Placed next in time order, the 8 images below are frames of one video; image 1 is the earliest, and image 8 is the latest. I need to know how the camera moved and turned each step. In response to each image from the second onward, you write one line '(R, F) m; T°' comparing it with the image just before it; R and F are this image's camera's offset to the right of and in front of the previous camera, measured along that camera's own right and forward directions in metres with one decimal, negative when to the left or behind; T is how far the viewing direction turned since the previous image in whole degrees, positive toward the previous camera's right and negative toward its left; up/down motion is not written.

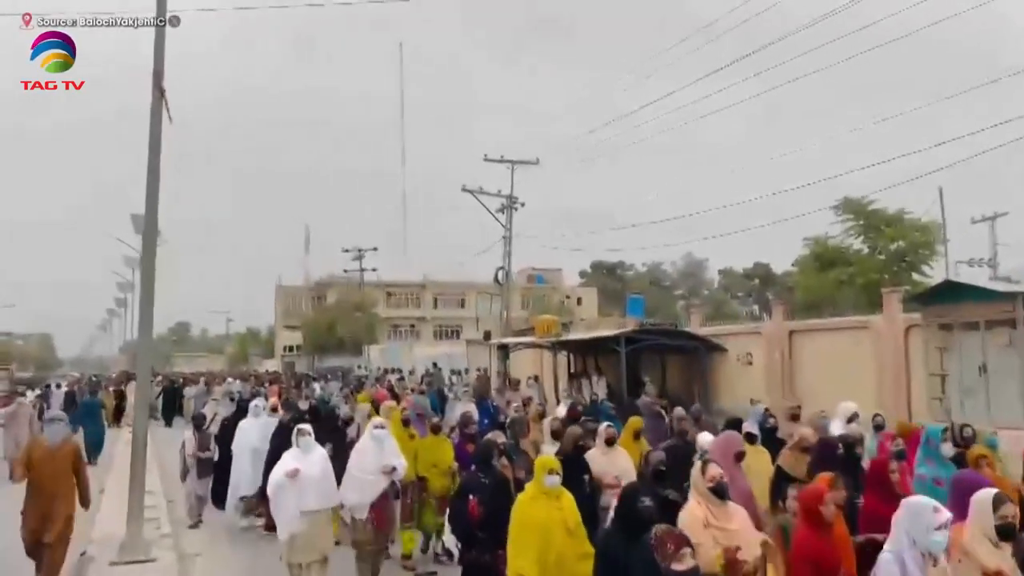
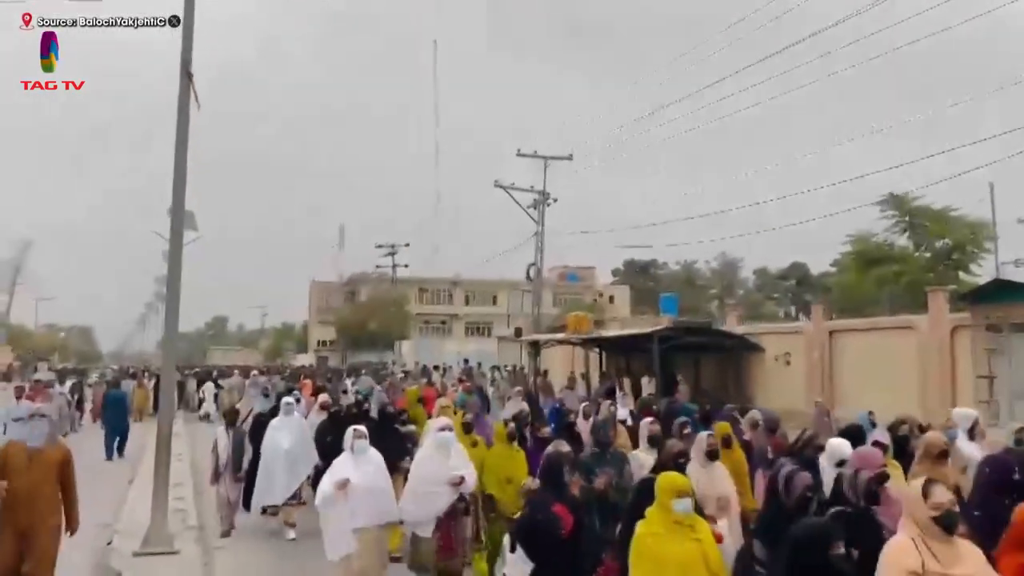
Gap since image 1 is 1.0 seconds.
(0.0, +0.3) m; -2°
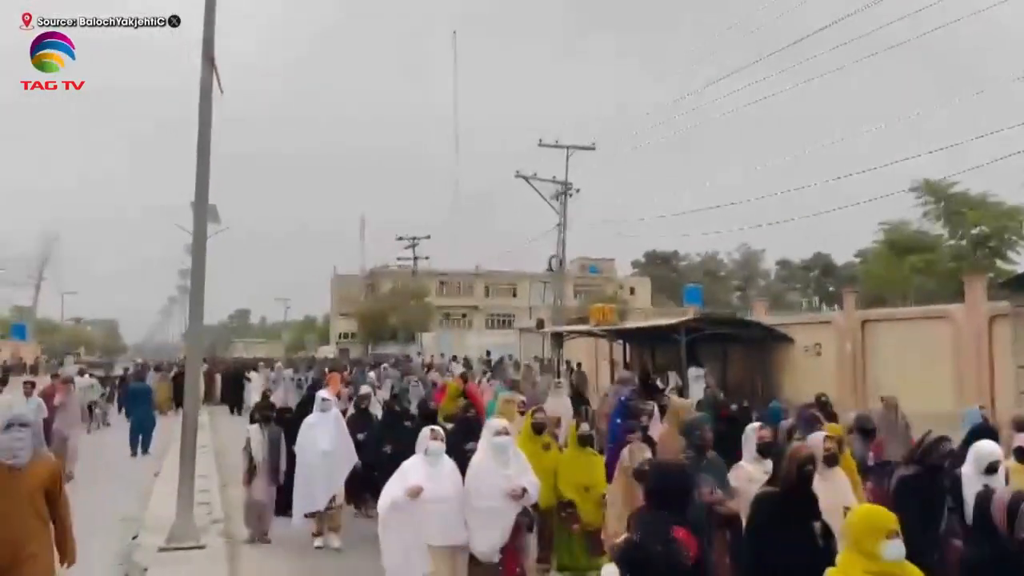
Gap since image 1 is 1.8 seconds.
(-0.1, +0.3) m; -1°
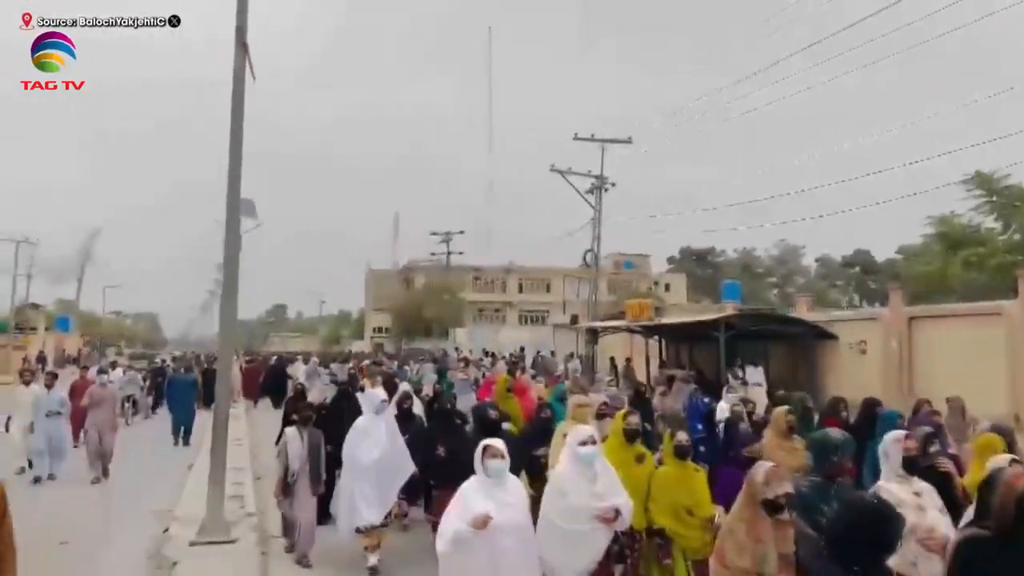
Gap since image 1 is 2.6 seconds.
(-0.1, +0.4) m; -2°
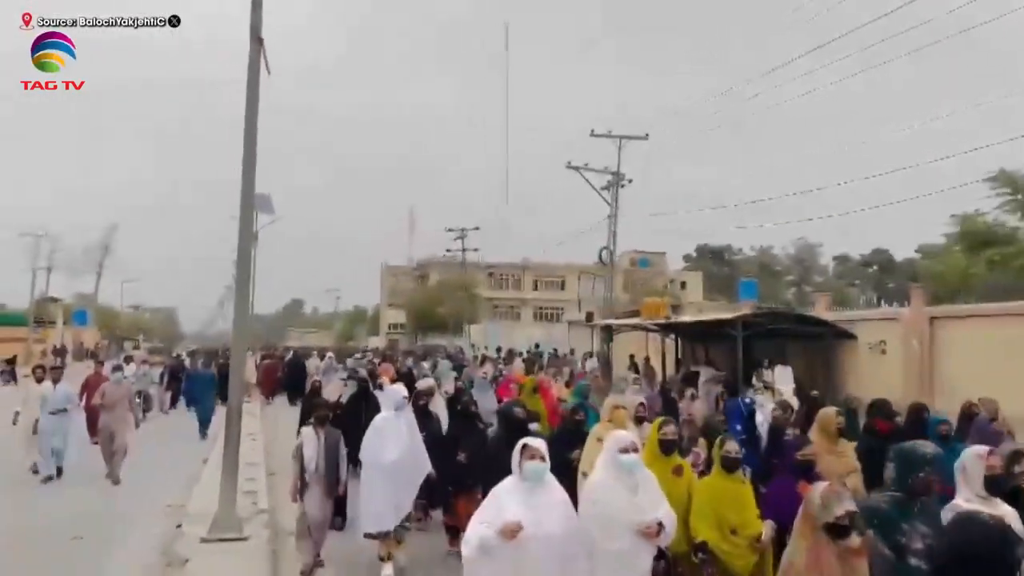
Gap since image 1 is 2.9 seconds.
(0.0, +0.2) m; -1°
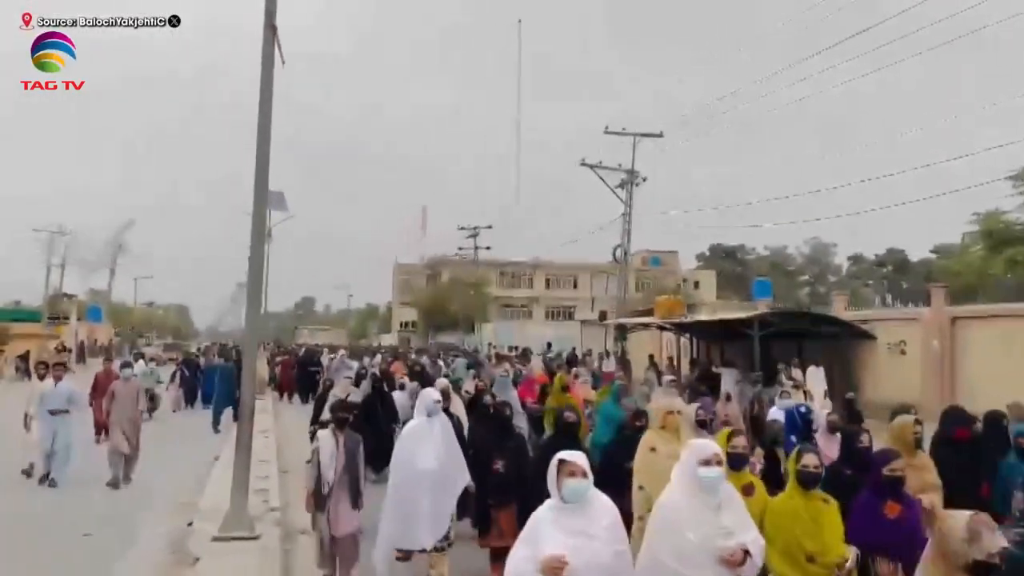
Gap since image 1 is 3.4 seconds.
(-0.1, +0.2) m; -1°
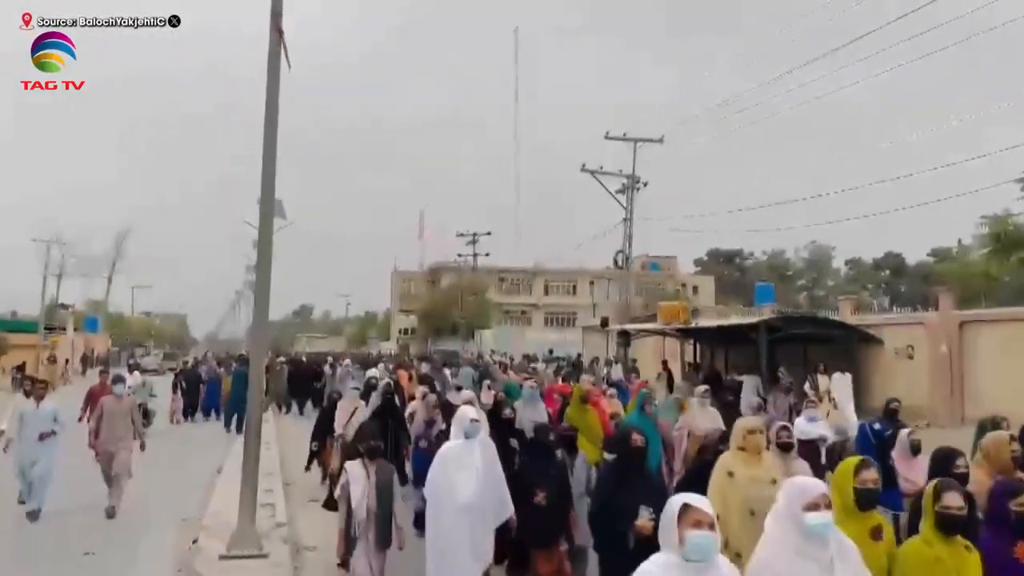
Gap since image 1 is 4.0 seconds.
(-0.1, +0.2) m; 0°
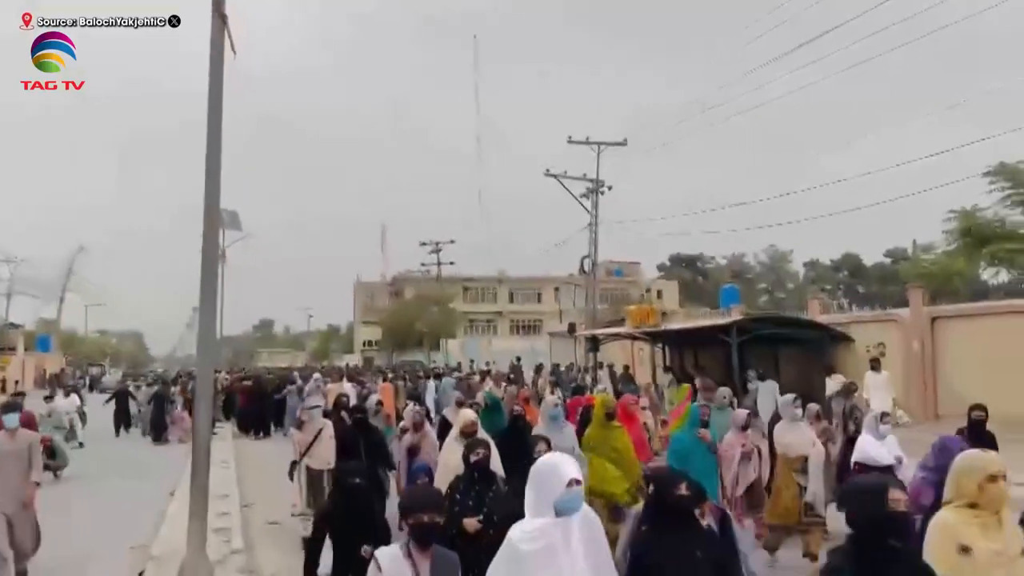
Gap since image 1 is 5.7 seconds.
(0.0, +0.5) m; +2°
